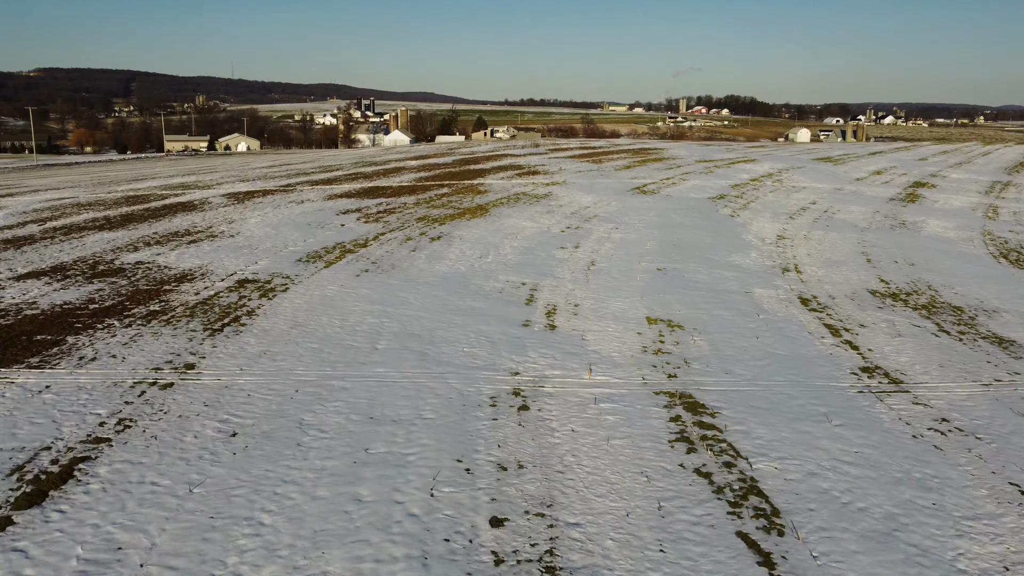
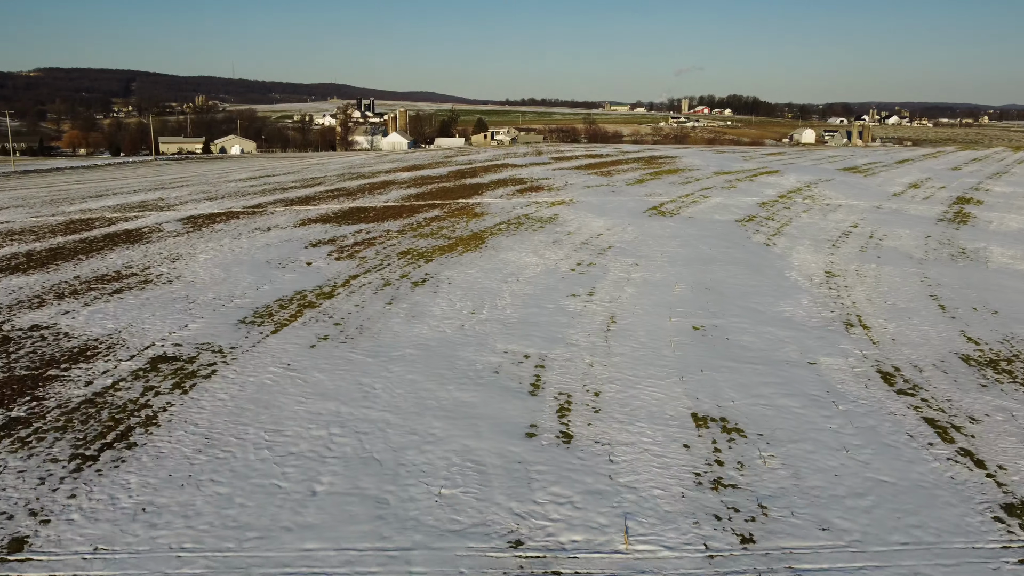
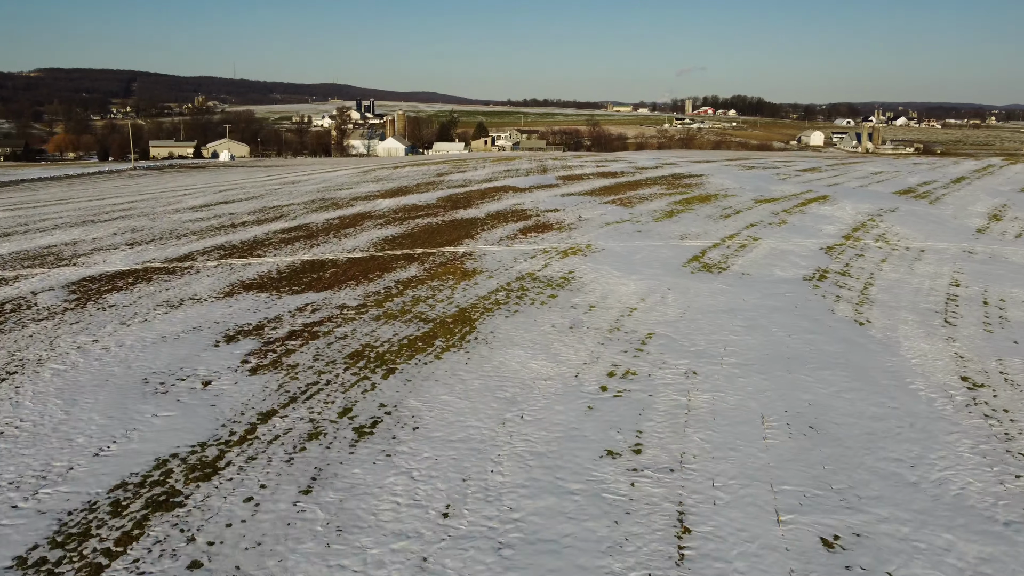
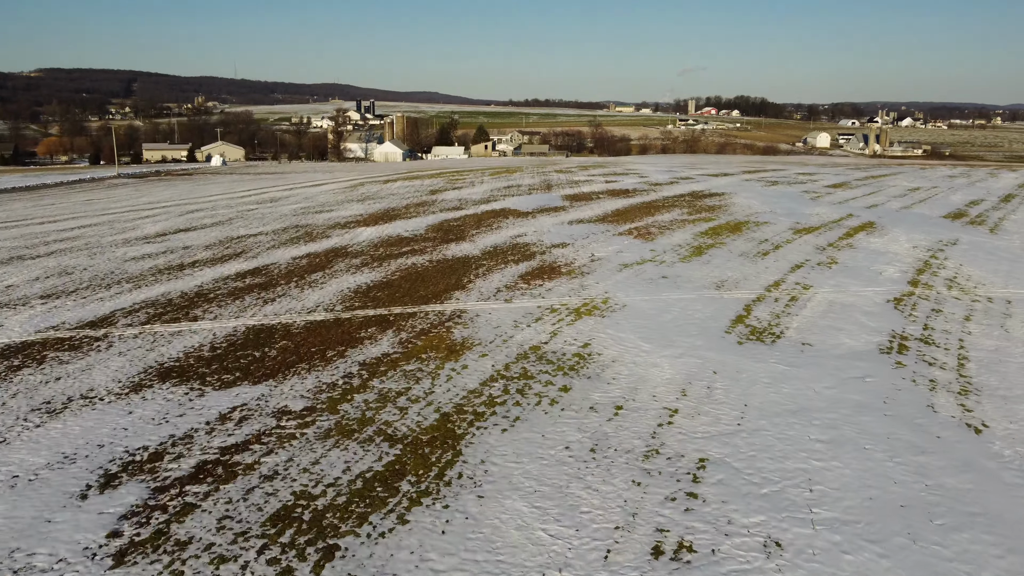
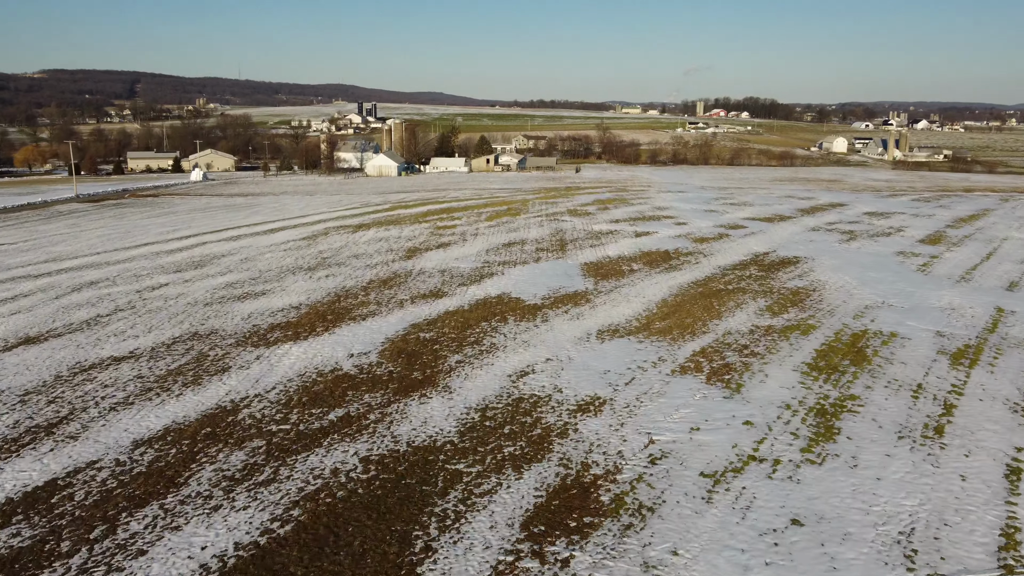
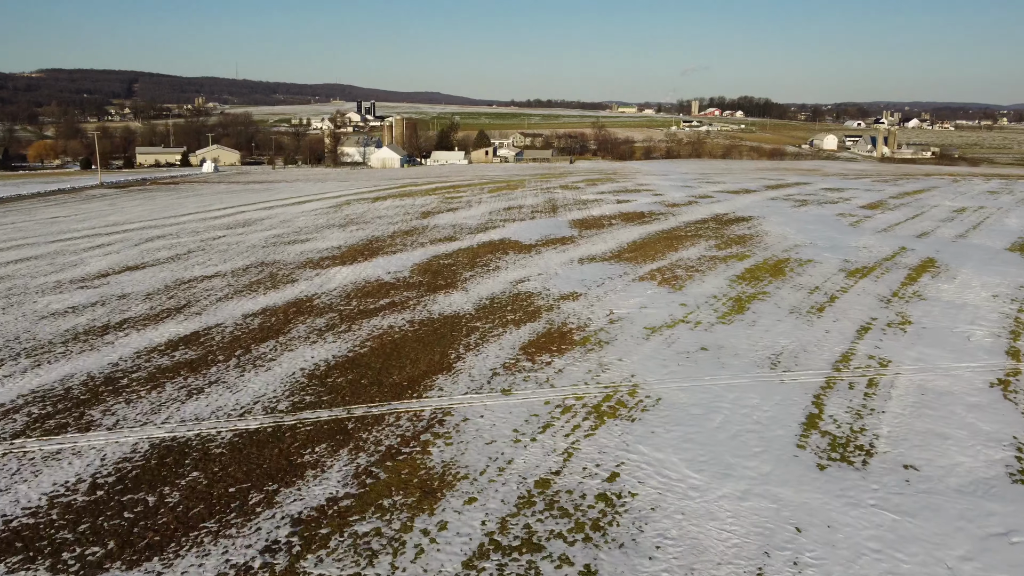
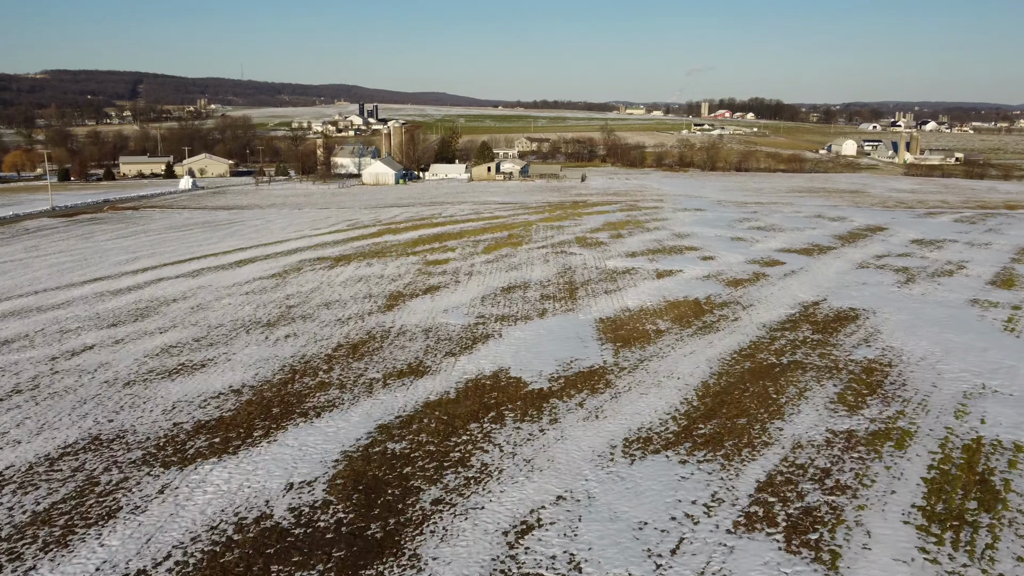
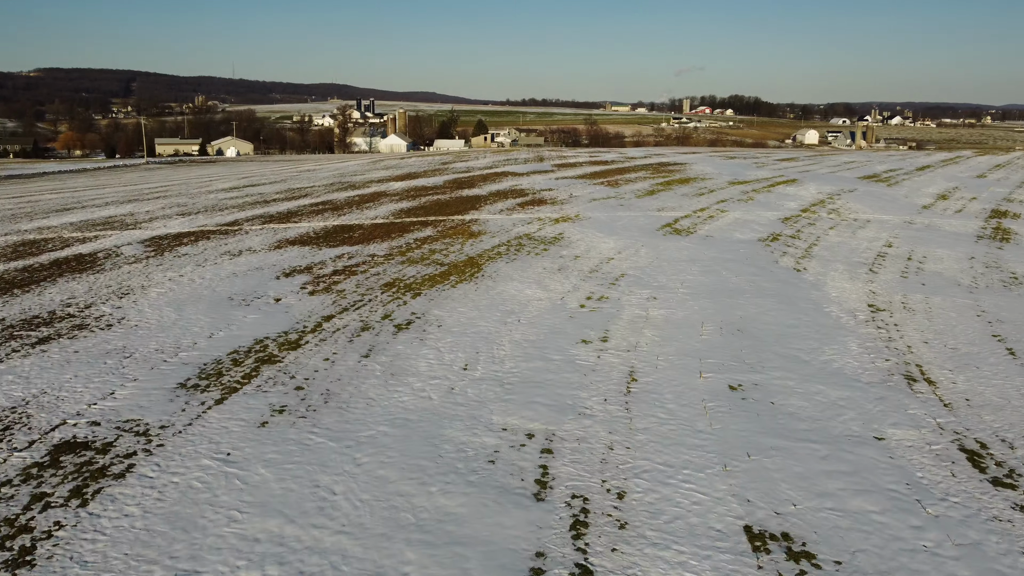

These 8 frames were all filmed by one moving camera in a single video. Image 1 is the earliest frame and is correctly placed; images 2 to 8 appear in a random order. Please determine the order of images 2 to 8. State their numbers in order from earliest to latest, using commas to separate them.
2, 8, 3, 4, 6, 5, 7
